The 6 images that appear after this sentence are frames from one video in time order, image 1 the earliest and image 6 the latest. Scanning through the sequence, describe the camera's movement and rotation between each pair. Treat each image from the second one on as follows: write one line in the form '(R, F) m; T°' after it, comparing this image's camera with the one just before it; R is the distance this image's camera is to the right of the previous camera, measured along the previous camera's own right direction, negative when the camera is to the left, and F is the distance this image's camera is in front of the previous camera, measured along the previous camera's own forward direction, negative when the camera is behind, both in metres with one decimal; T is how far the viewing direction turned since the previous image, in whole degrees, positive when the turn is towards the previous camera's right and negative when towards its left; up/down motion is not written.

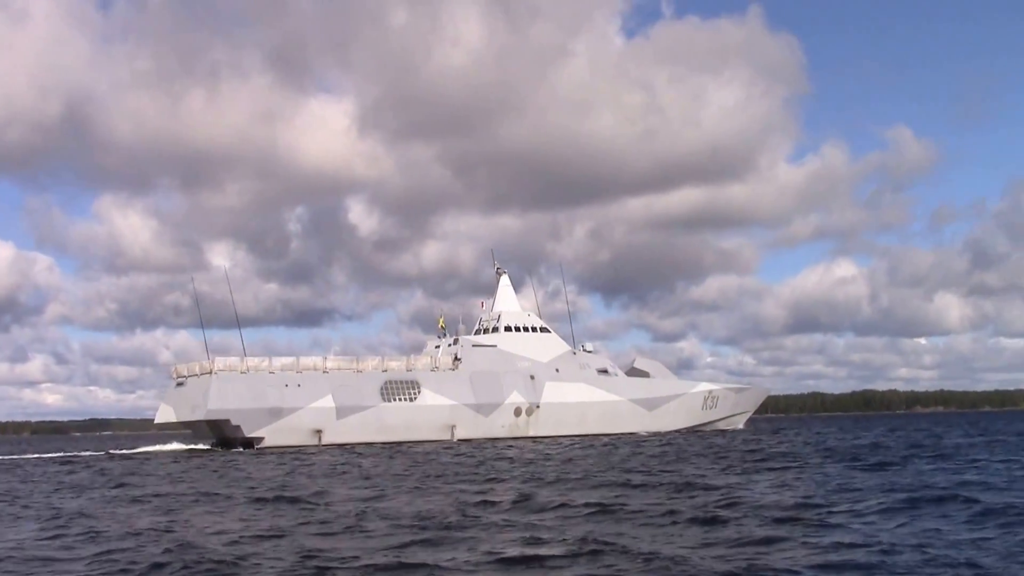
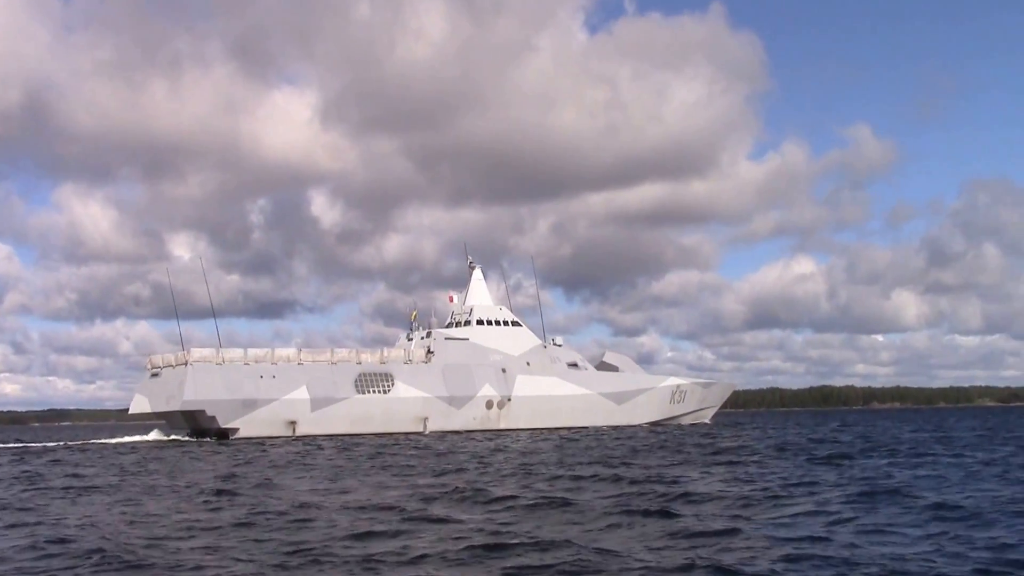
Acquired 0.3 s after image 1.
(-0.4, -0.6) m; +2°
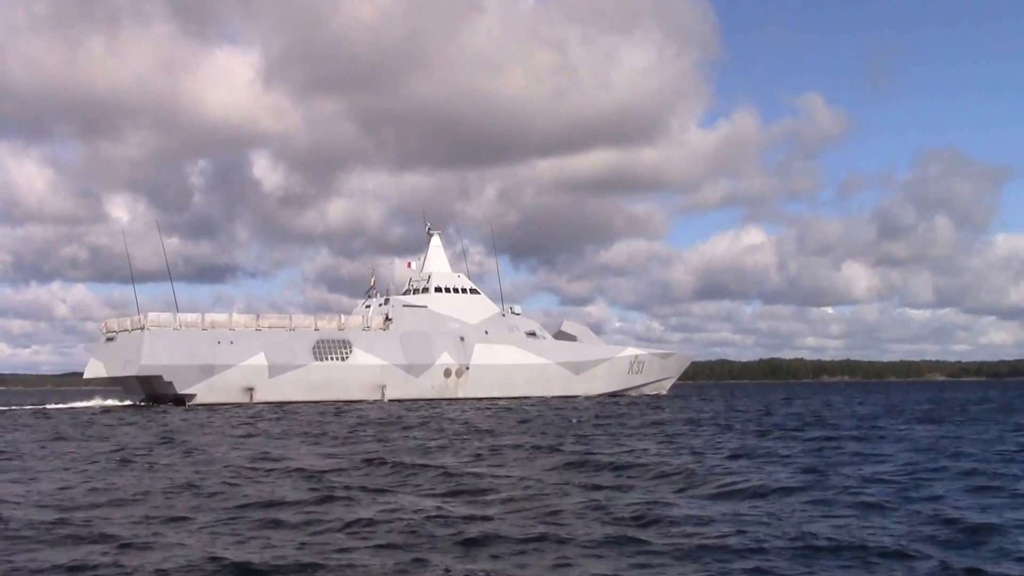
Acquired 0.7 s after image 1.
(+0.5, 0.0) m; +1°
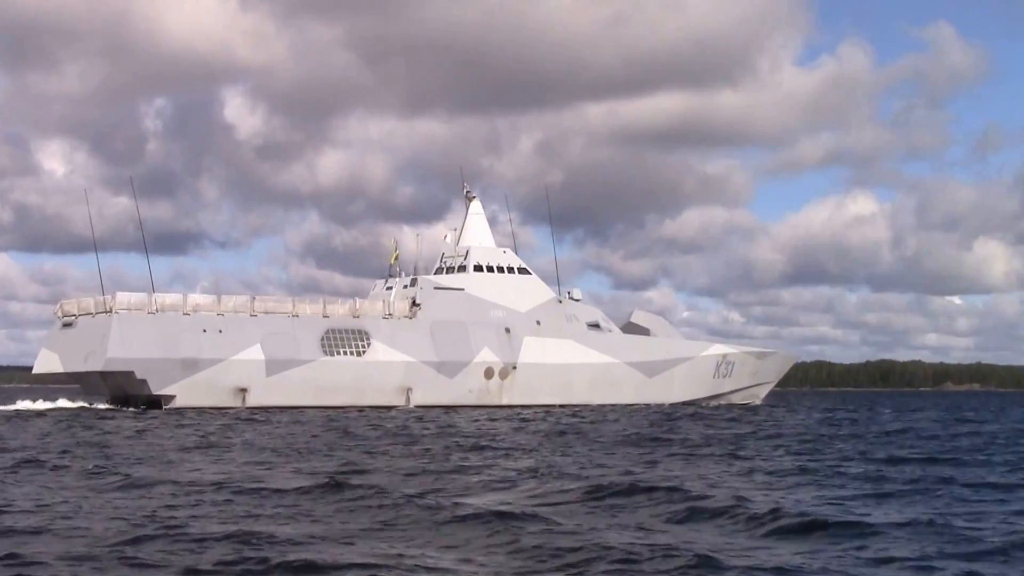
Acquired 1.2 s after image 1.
(+1.3, +7.4) m; -5°
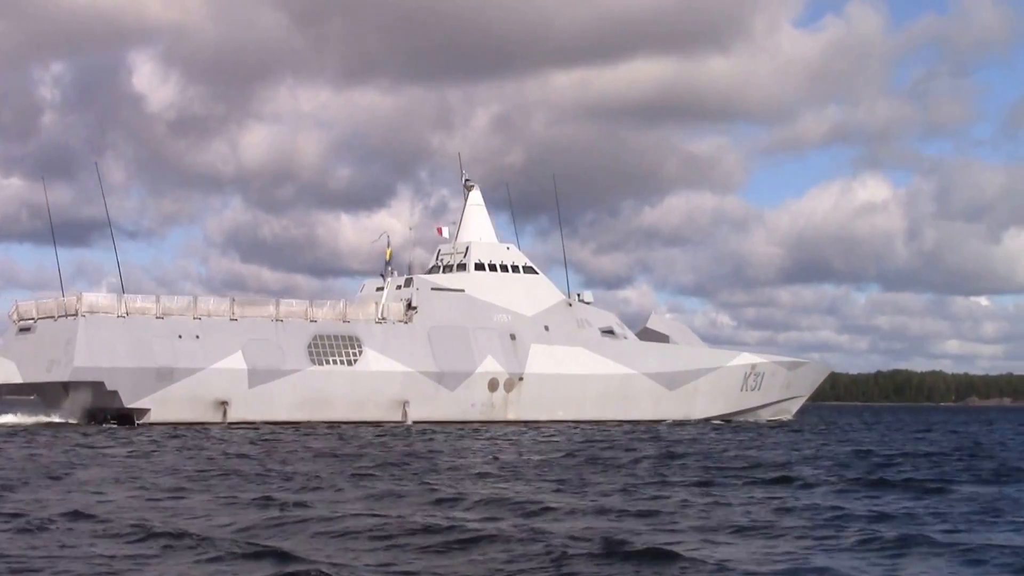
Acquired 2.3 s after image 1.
(+0.4, +2.7) m; -1°
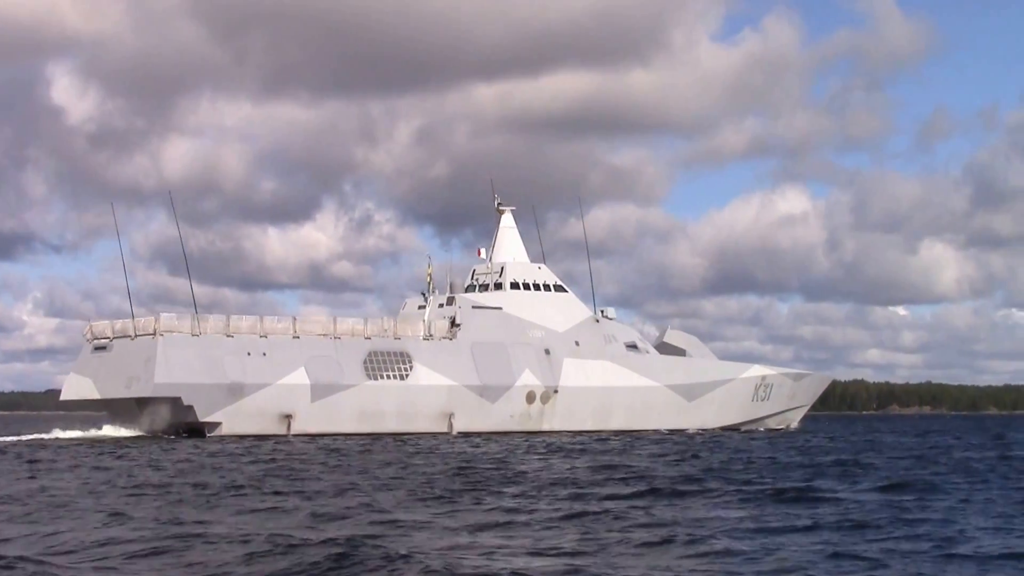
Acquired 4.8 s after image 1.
(-3.2, -2.5) m; +4°
